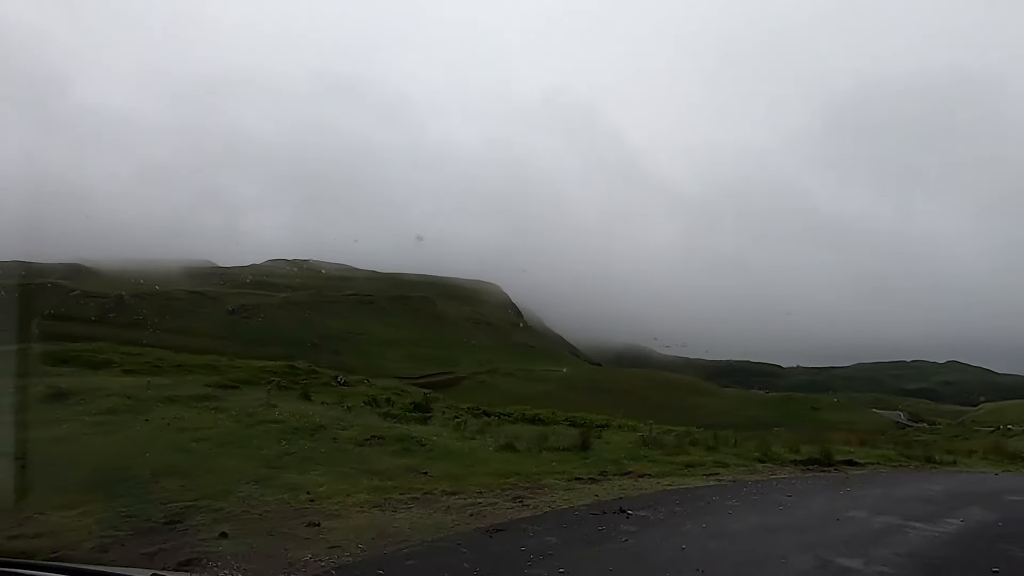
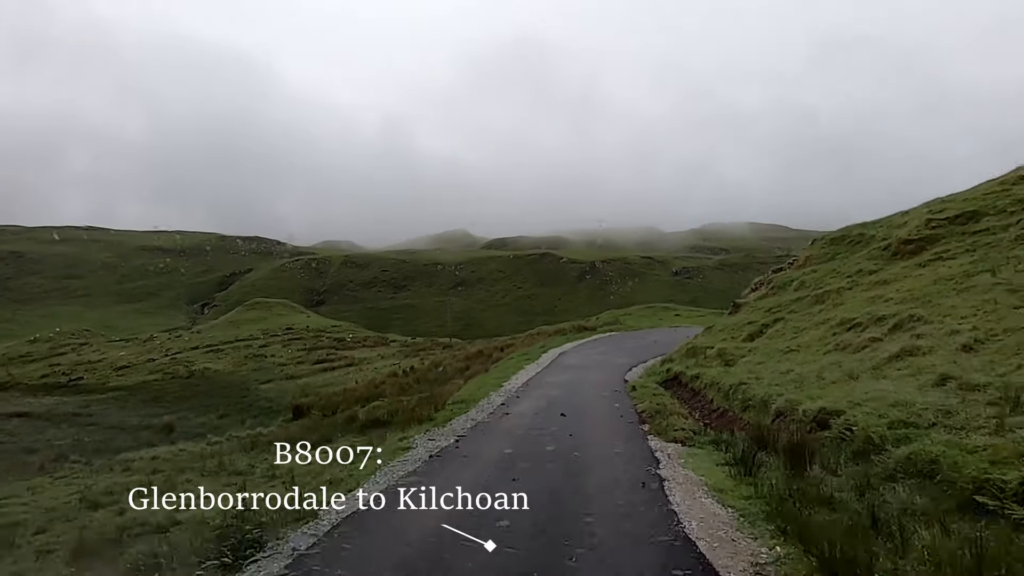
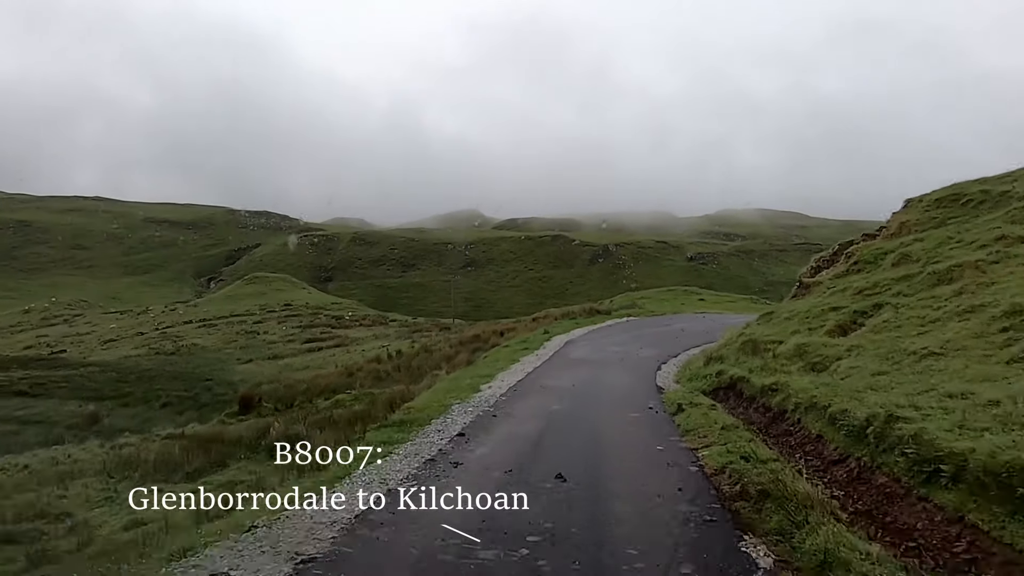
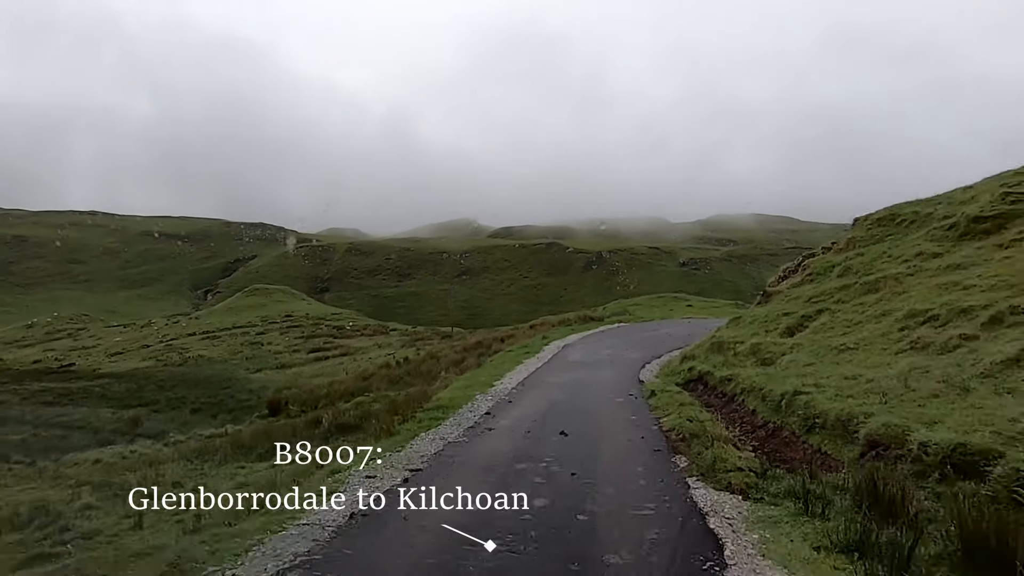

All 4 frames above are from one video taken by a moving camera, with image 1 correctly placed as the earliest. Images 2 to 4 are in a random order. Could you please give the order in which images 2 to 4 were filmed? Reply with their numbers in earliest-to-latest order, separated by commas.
3, 4, 2
